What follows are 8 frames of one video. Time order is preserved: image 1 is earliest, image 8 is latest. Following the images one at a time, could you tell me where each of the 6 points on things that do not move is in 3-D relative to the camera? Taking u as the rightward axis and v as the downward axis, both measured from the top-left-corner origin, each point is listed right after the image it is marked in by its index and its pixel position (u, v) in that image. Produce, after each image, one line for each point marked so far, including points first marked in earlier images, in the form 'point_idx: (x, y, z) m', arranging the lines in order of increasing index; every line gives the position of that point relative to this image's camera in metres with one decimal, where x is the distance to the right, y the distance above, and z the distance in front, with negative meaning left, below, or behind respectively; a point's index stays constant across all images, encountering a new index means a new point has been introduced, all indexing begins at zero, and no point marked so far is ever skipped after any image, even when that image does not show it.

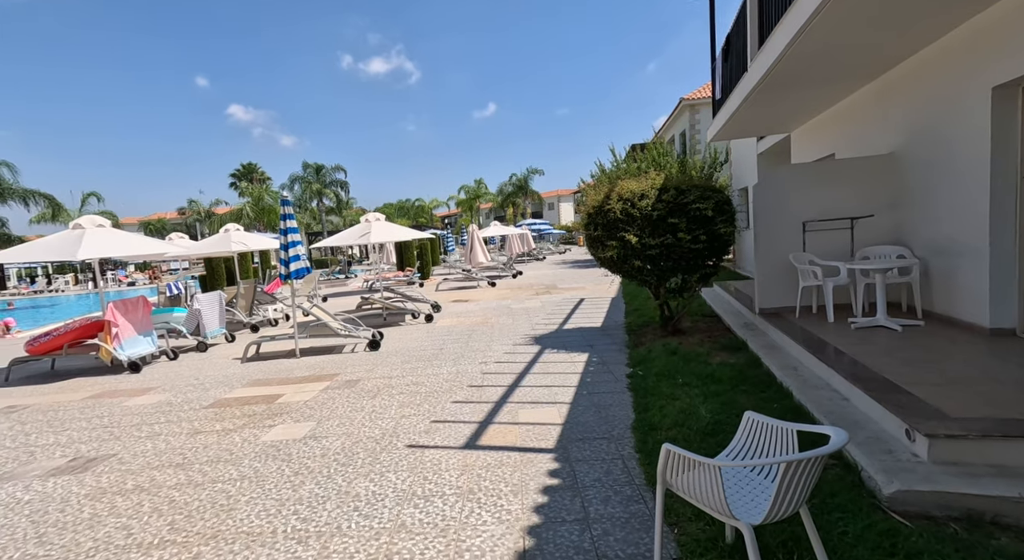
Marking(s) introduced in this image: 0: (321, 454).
0: (-1.5, -1.4, +4.0) m
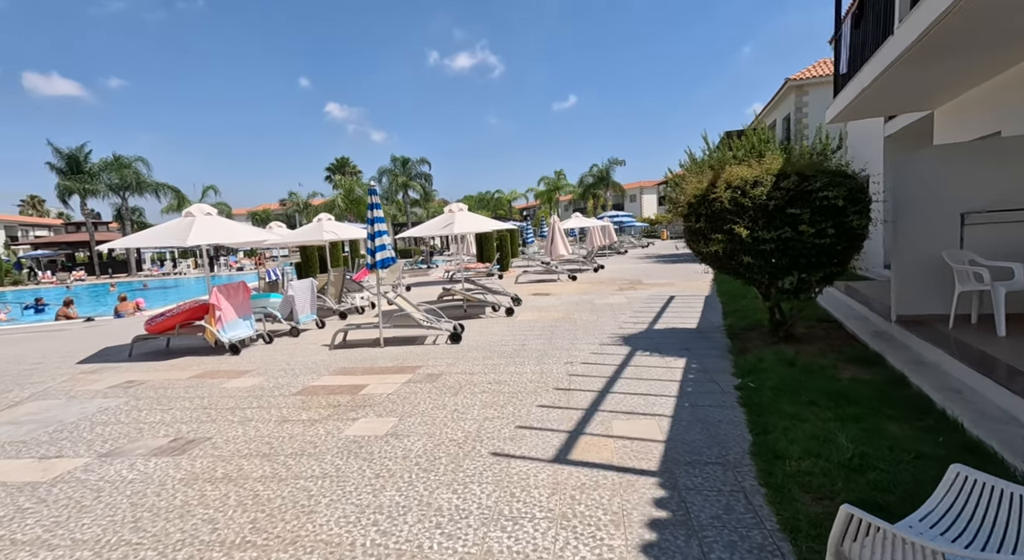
0: (-0.8, -1.3, +3.9) m
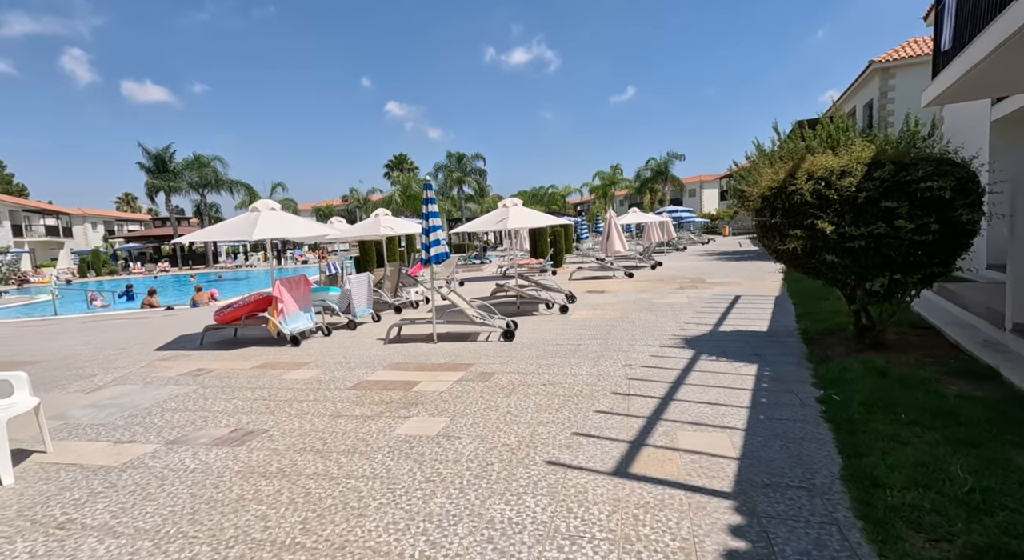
0: (-0.4, -1.3, +3.7) m
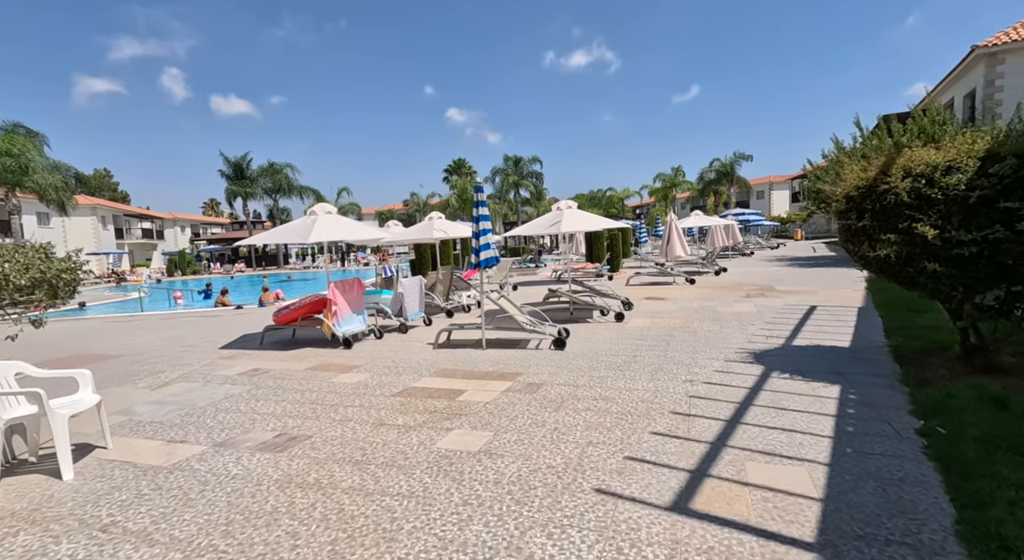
0: (-0.1, -1.3, +3.4) m
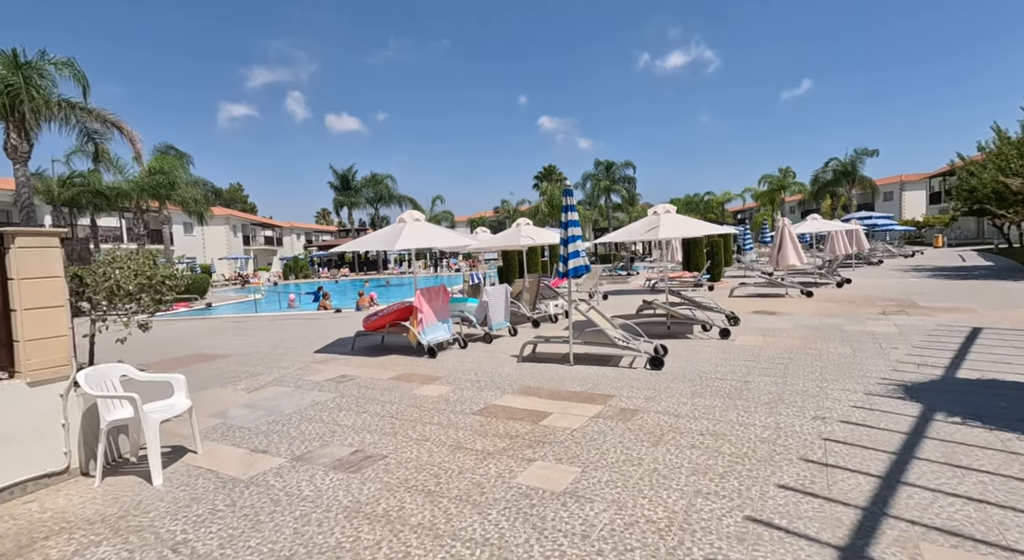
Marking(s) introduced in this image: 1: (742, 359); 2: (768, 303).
0: (+0.4, -1.4, +2.9) m
1: (+3.2, -1.1, +7.2) m
2: (+6.2, -0.6, +12.4) m
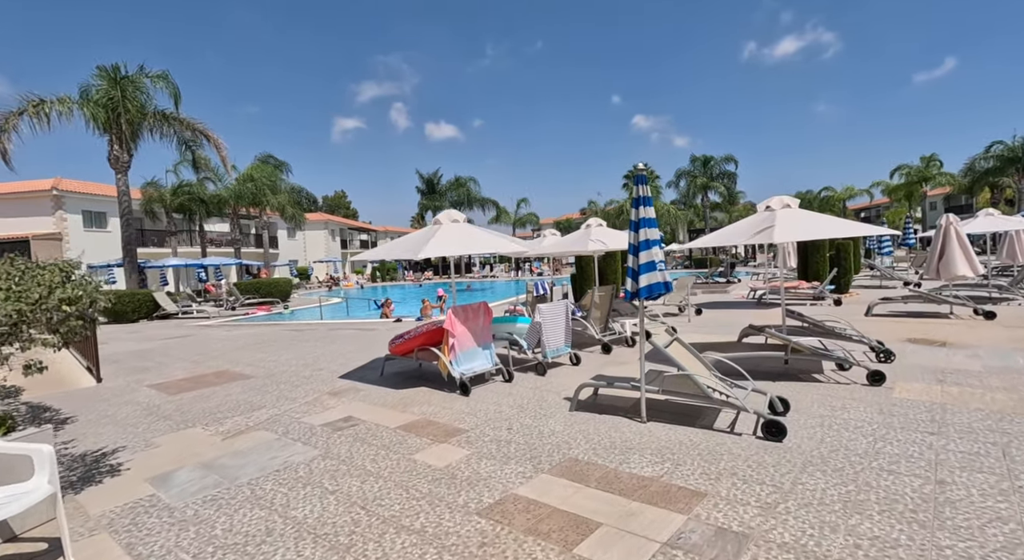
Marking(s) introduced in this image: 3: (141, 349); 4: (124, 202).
0: (+0.1, -1.6, +0.9) m
1: (+3.6, -1.3, +4.6) m
2: (+7.4, -0.8, +9.2) m
3: (-8.6, -1.6, +12.0) m
4: (-14.4, +2.9, +19.2) m
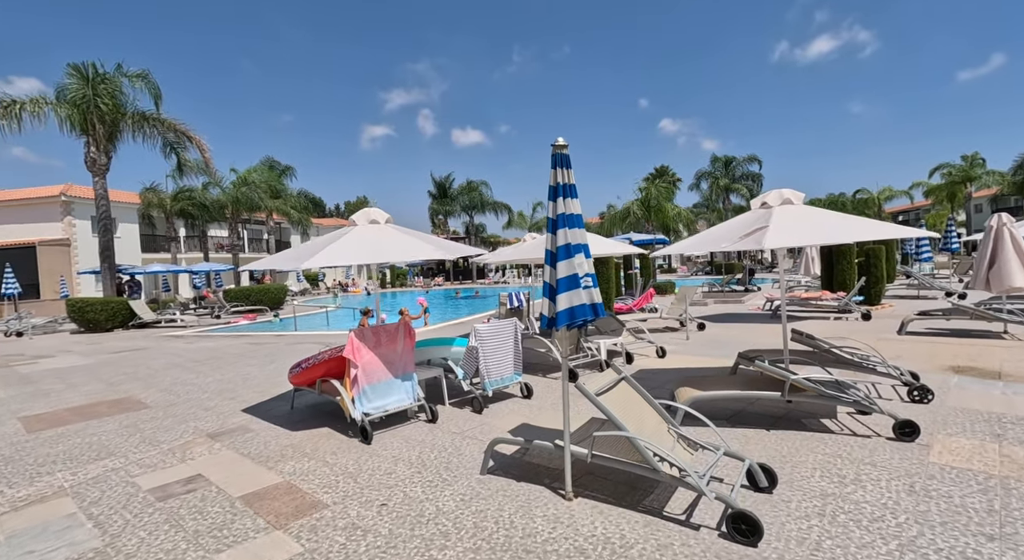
0: (-1.1, -1.7, -0.6) m
1: (+2.6, -1.5, +3.0) m
2: (+6.7, -1.0, +7.4) m
3: (-9.3, -1.8, +10.9) m
4: (-14.7, +2.6, +18.4) m
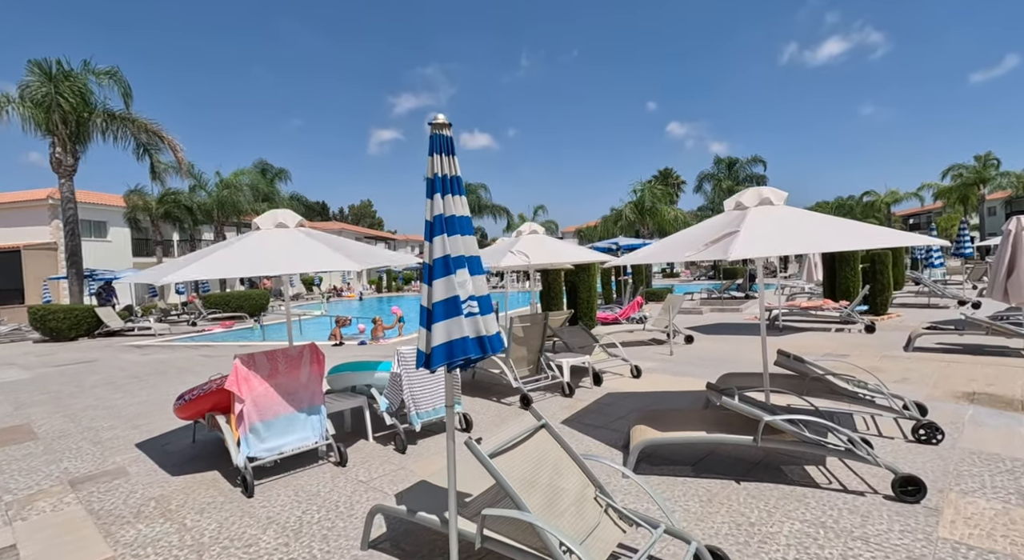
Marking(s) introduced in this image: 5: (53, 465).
0: (-1.9, -1.8, -1.5) m
1: (+1.9, -1.6, +2.0) m
2: (+6.0, -1.2, +6.4) m
3: (-9.9, -2.0, +10.1) m
4: (-15.2, +2.4, +17.7) m
5: (-4.7, -1.9, +5.3) m
